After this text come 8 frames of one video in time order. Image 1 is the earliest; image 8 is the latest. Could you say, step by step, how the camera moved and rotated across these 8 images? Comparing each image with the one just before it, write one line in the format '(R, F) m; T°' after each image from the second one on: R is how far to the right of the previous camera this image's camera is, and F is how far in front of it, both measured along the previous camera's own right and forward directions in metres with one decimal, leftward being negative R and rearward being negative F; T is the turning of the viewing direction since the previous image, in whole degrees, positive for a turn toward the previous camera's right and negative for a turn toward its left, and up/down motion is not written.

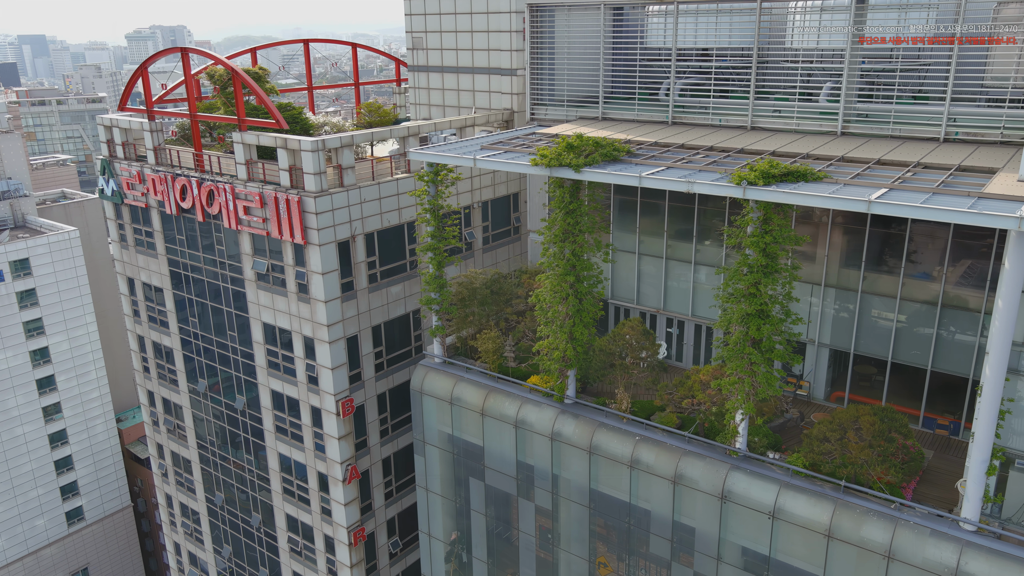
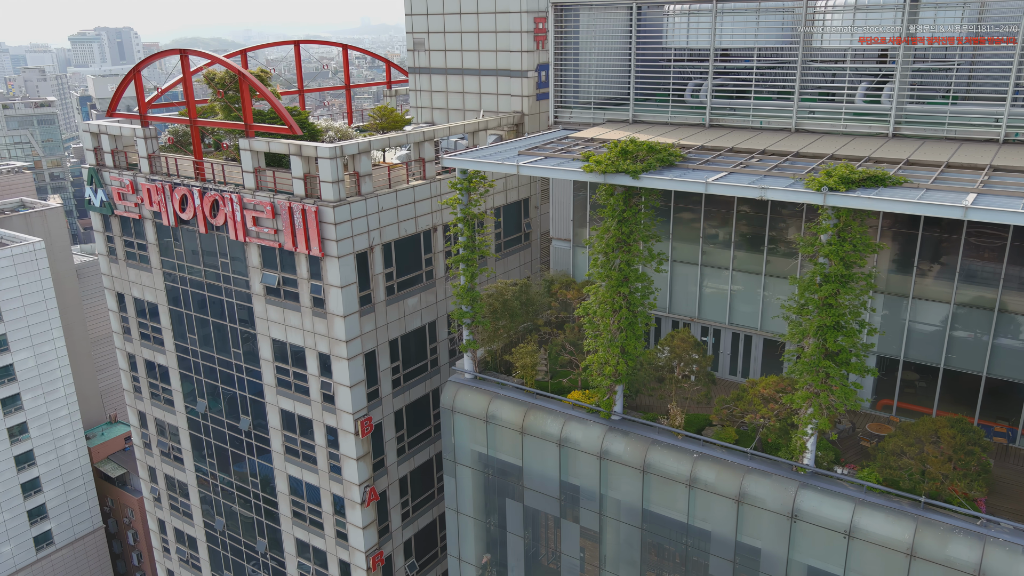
(-3.0, +1.5) m; +3°
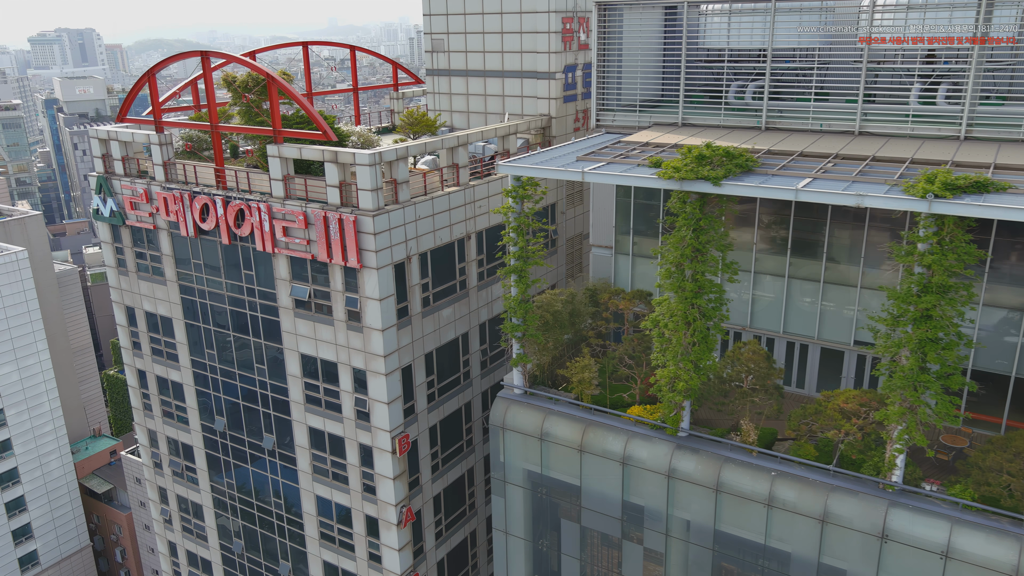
(-3.1, +1.3) m; +2°
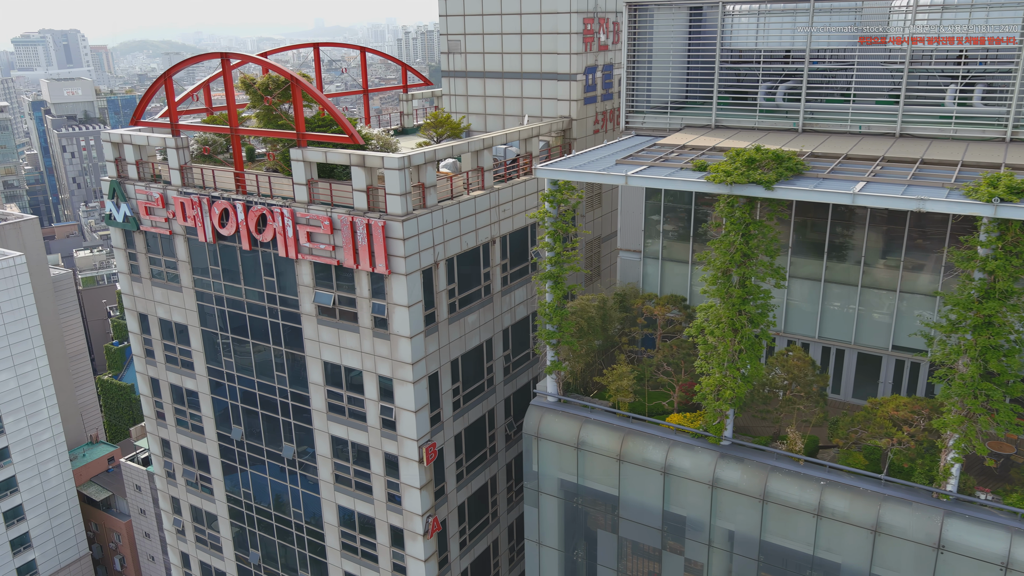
(-1.7, +0.6) m; +1°
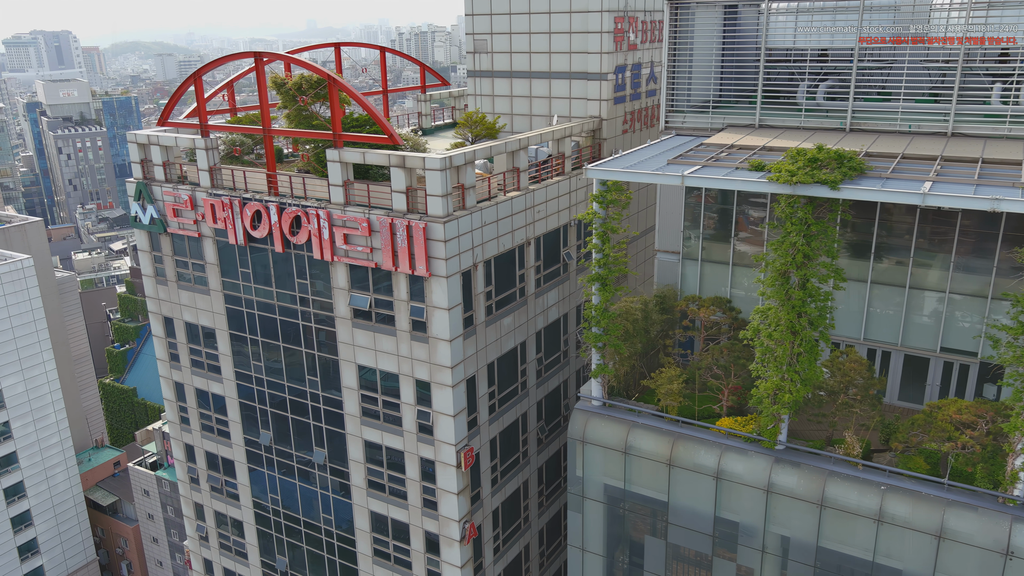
(-1.9, +0.4) m; 0°
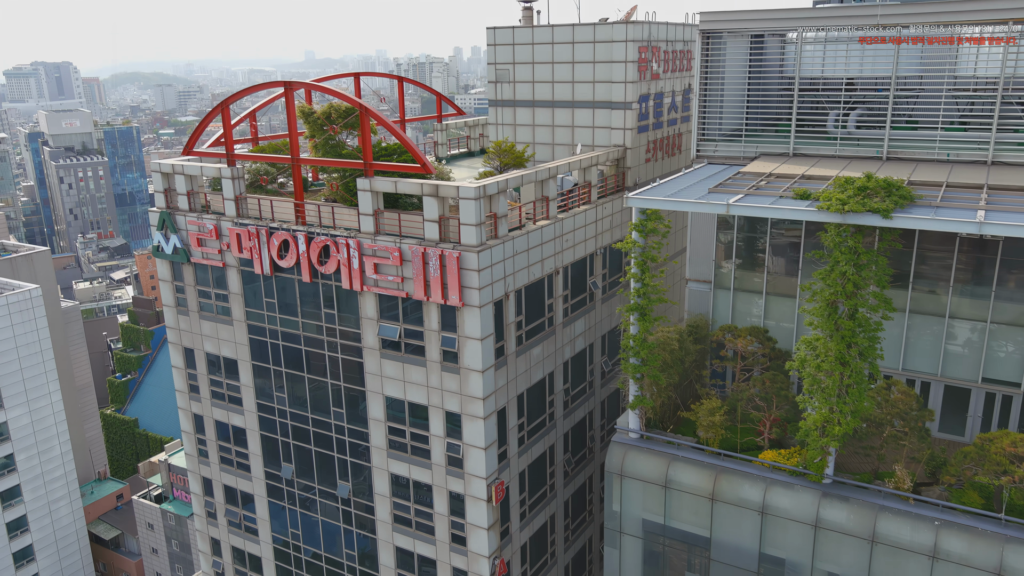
(-1.5, +0.4) m; 0°
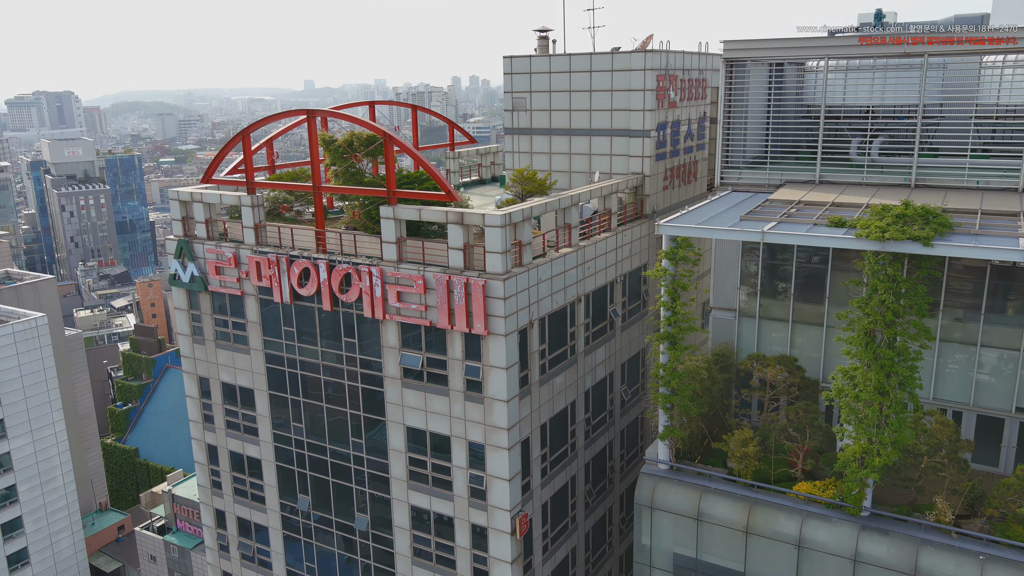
(-1.1, +0.3) m; 0°
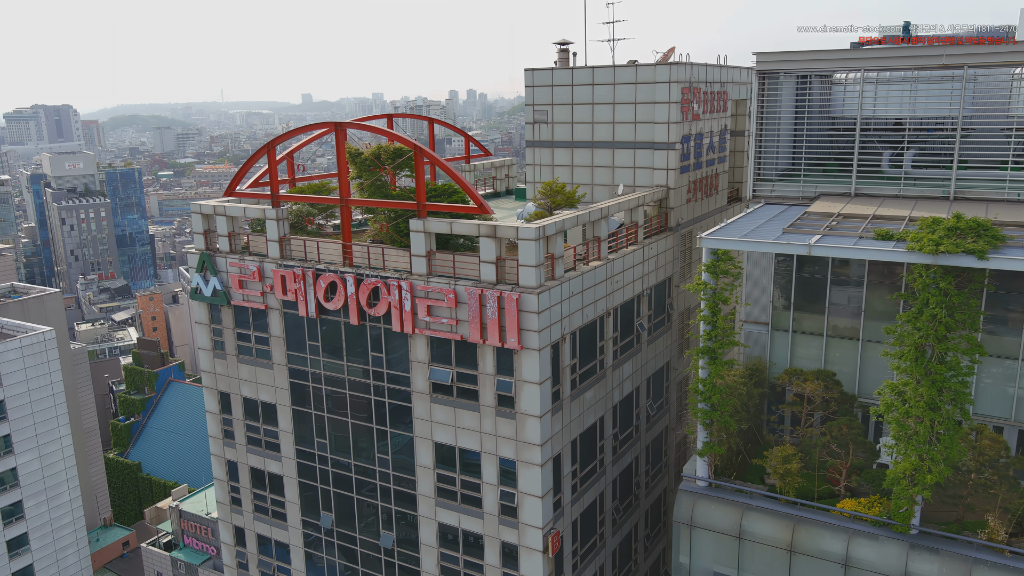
(-1.4, +0.4) m; 0°
